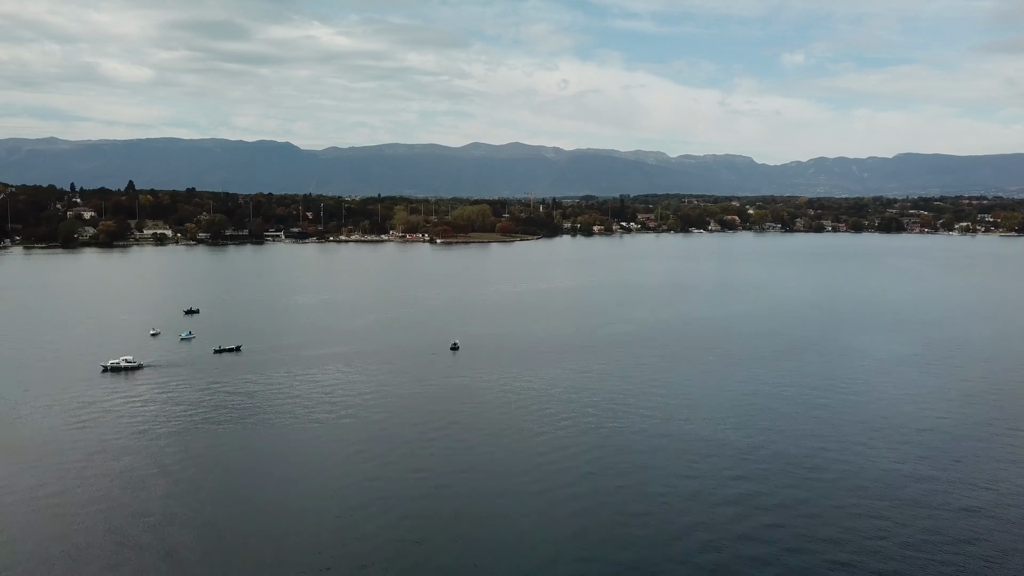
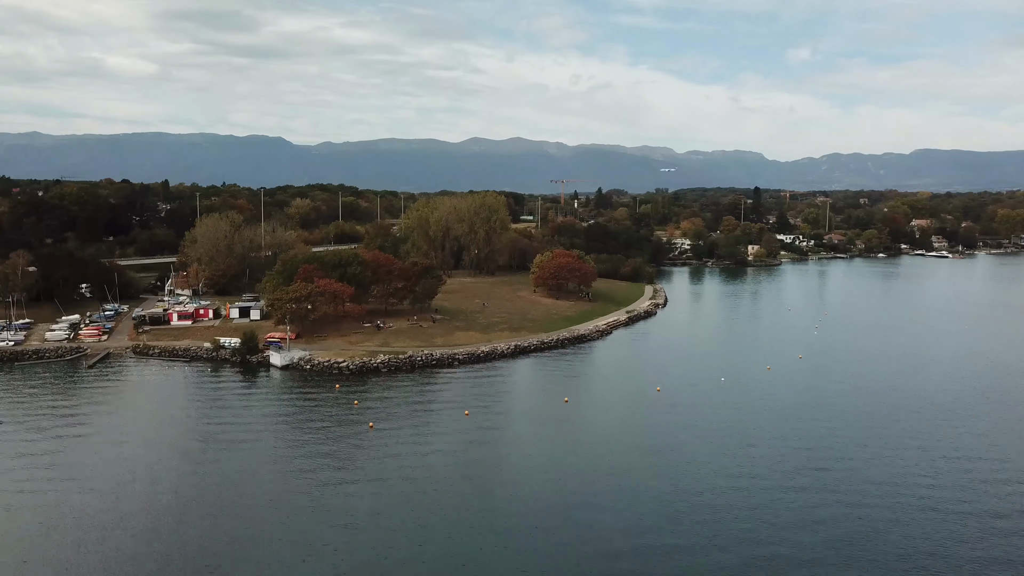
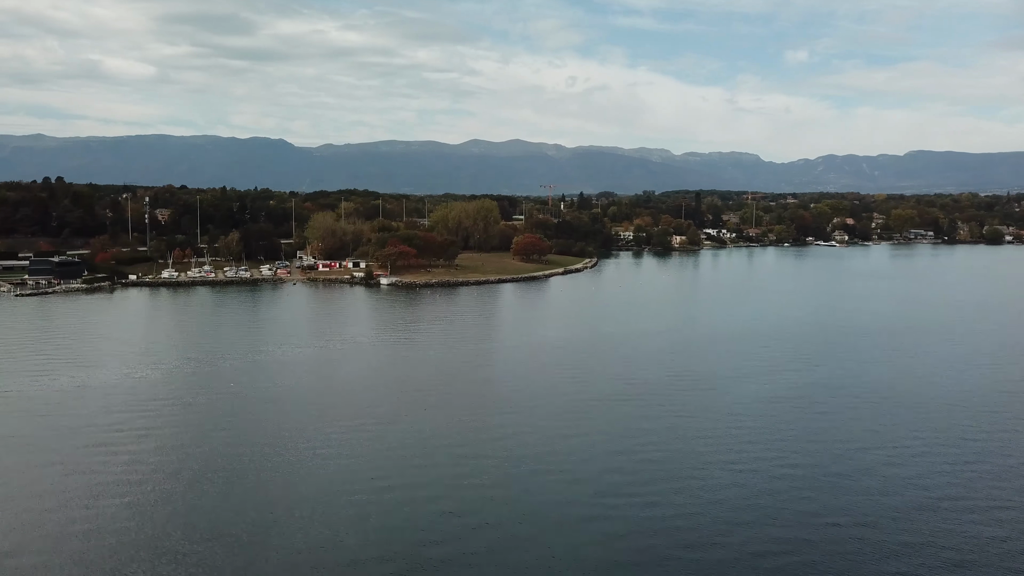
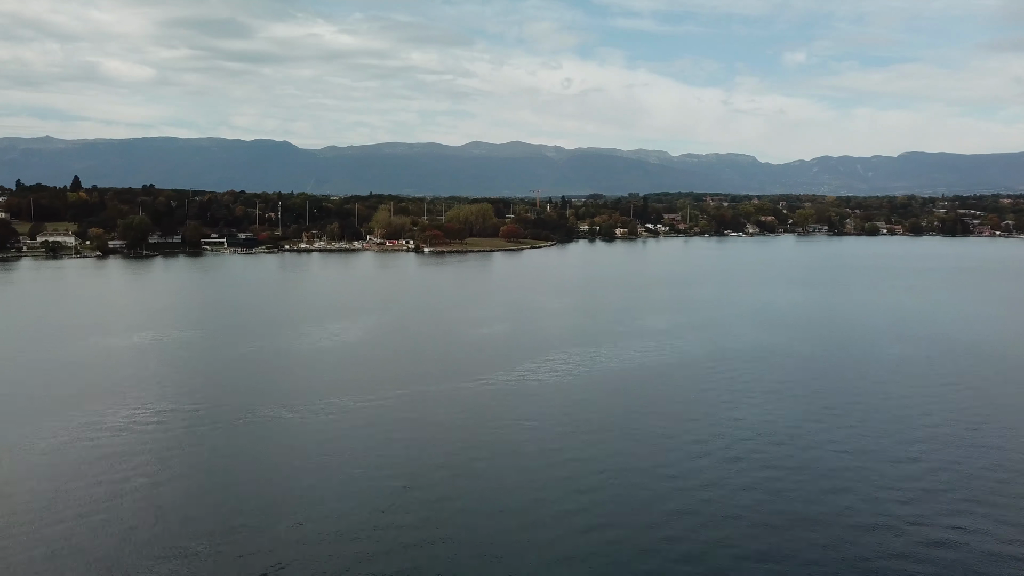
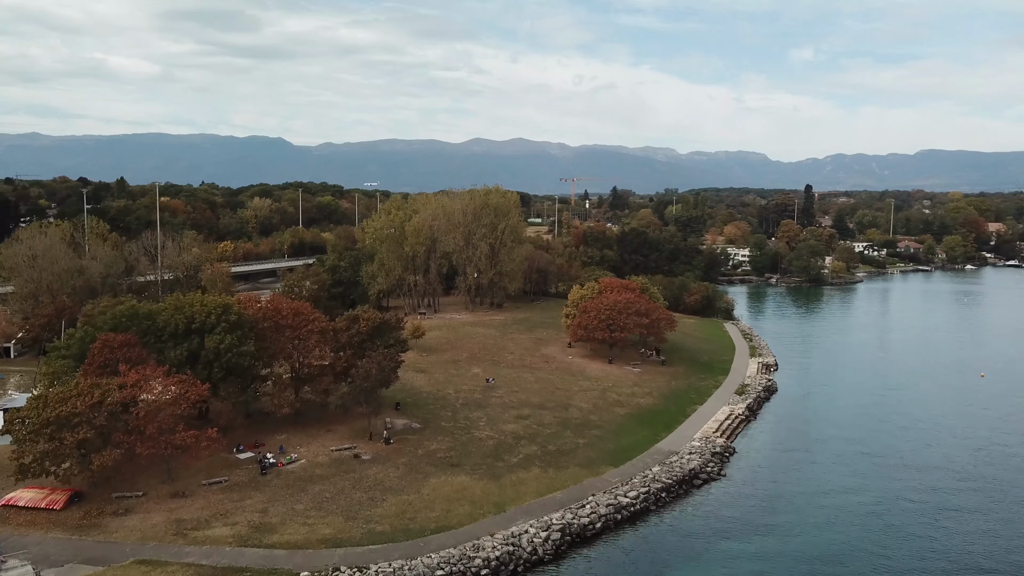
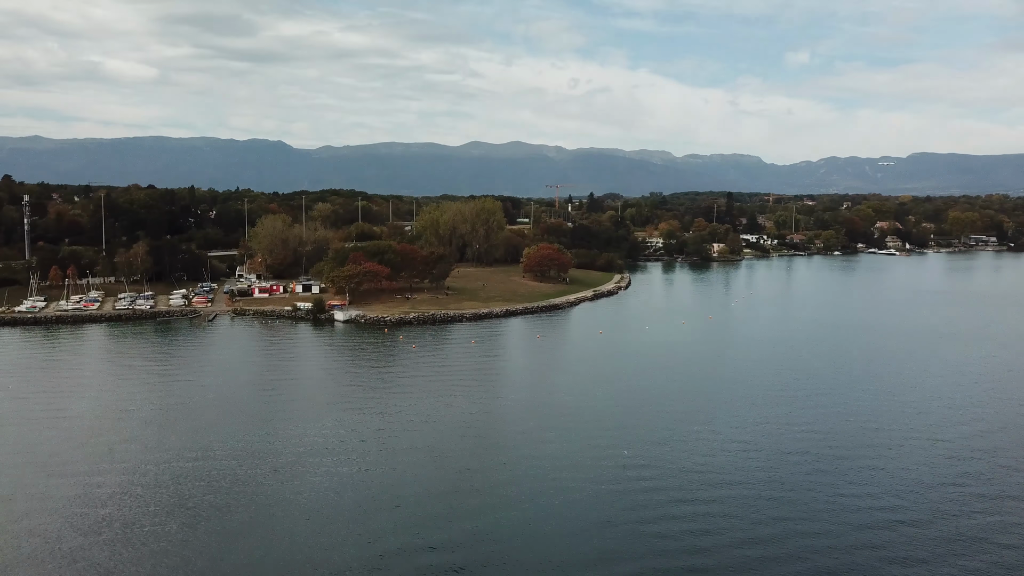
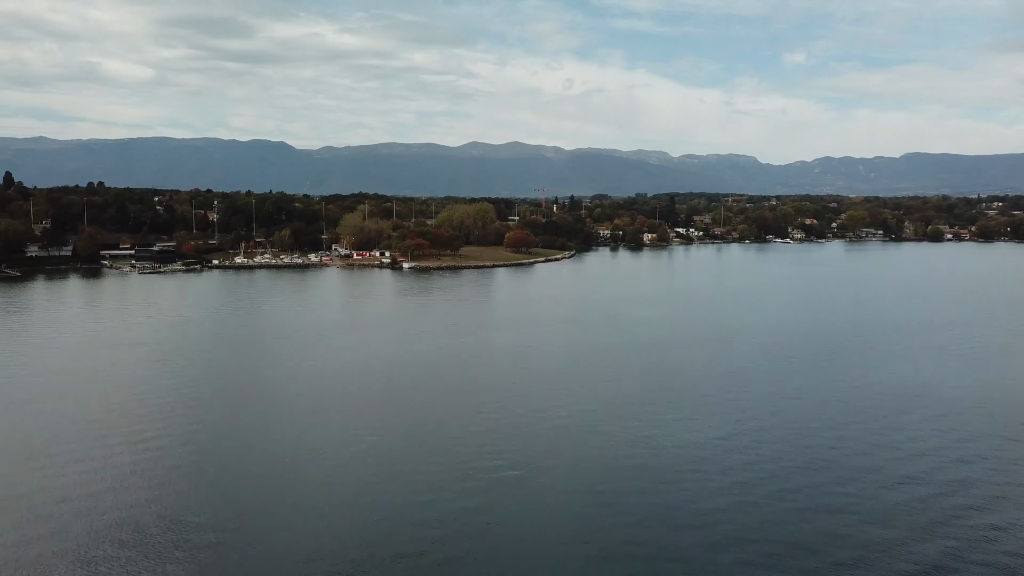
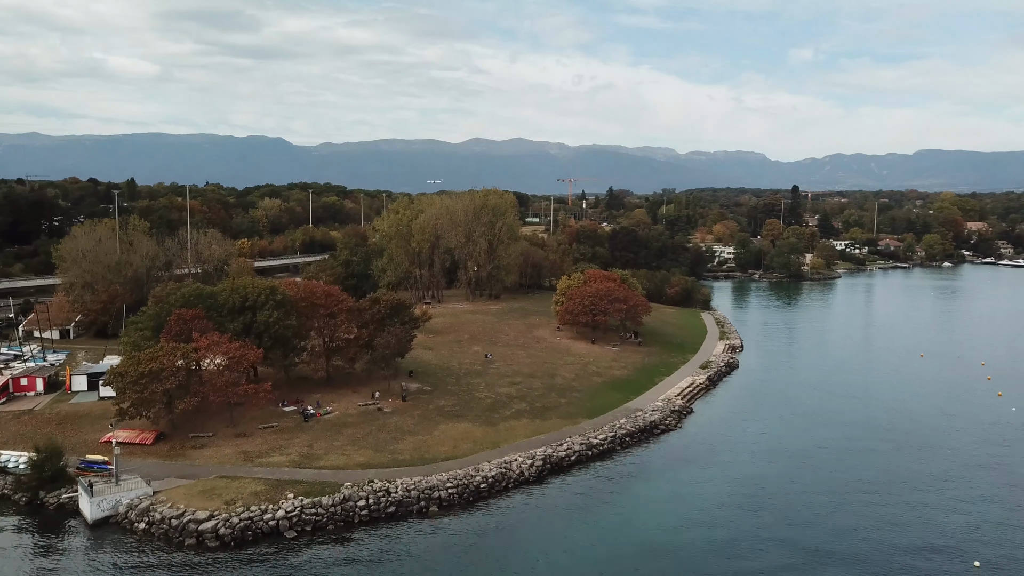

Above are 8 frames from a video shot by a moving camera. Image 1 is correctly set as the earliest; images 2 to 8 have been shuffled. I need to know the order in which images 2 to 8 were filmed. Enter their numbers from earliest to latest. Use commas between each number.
4, 7, 3, 6, 2, 8, 5
